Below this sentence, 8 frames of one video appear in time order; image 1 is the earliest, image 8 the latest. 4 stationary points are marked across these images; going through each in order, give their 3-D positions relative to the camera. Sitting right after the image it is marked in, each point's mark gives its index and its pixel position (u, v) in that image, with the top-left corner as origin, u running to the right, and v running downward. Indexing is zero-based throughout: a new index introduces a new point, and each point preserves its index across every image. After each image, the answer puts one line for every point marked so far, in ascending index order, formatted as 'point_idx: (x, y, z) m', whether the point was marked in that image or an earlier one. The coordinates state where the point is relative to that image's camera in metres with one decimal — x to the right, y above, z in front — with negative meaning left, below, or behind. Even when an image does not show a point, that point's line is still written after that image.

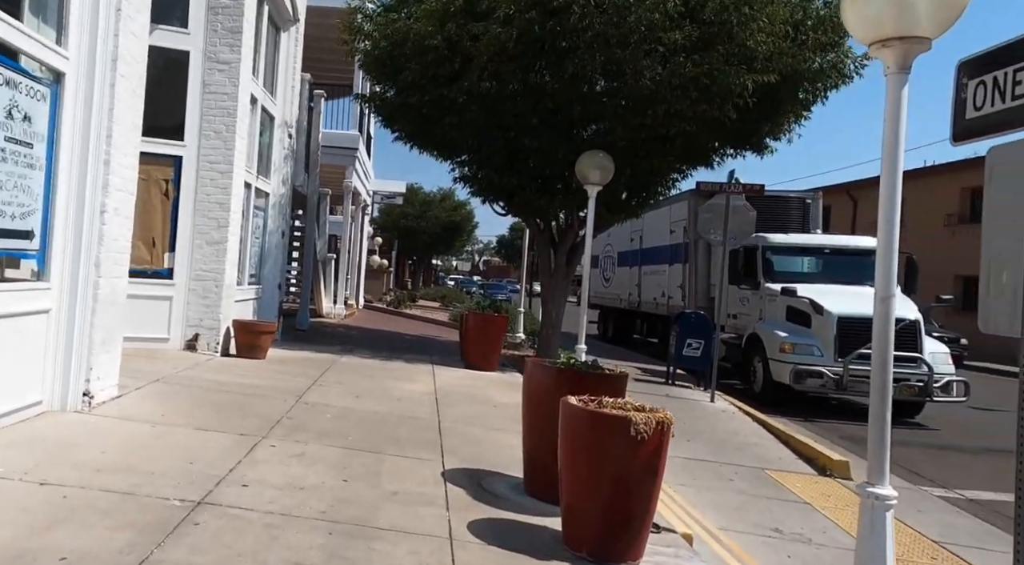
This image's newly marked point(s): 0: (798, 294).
0: (+5.0, -0.2, +15.4) m
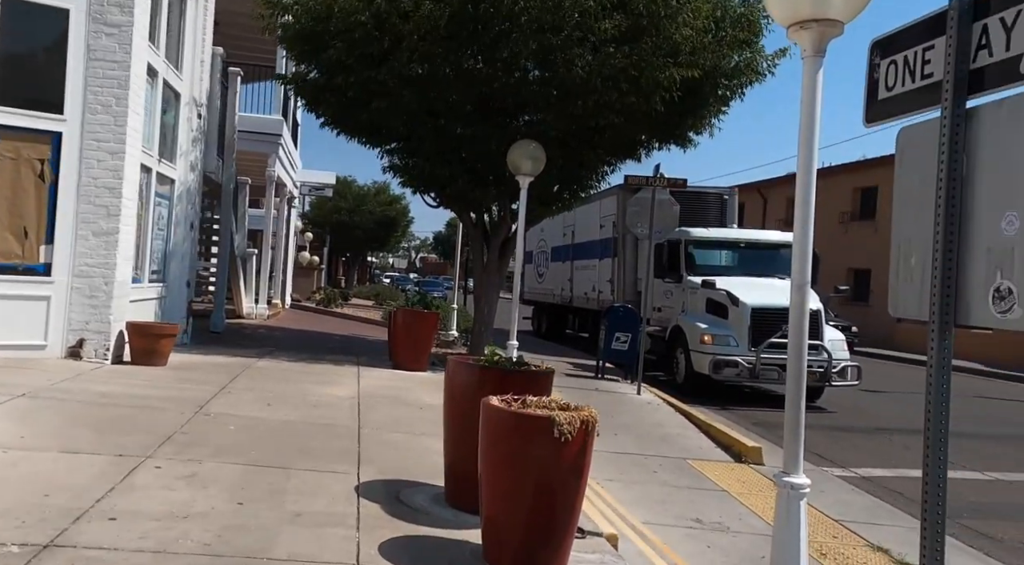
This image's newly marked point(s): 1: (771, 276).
0: (+3.8, -0.1, +15.4) m
1: (+5.0, 0.0, +16.2) m
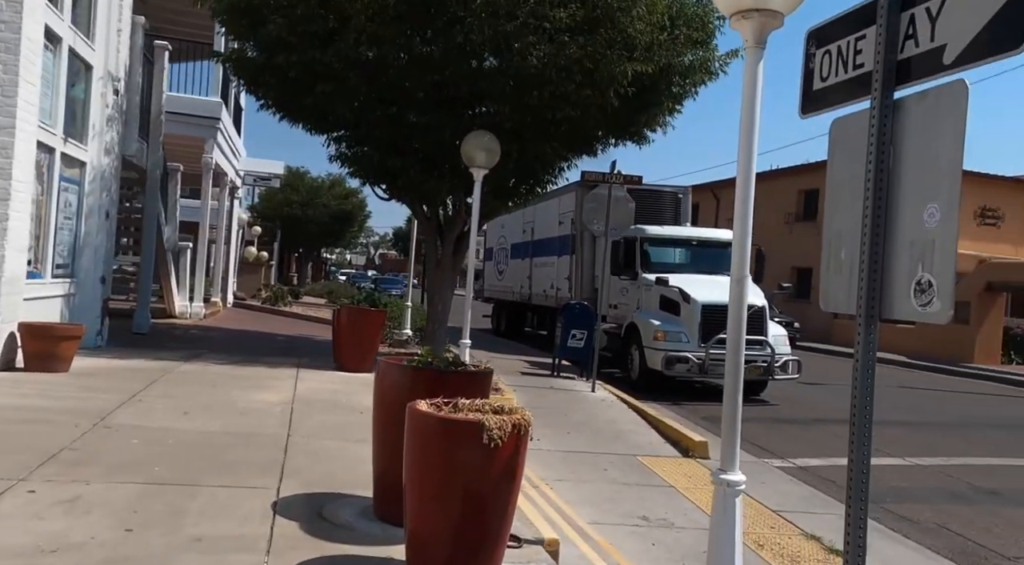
0: (+3.0, -0.1, +15.2) m
1: (+4.1, +0.1, +16.0) m
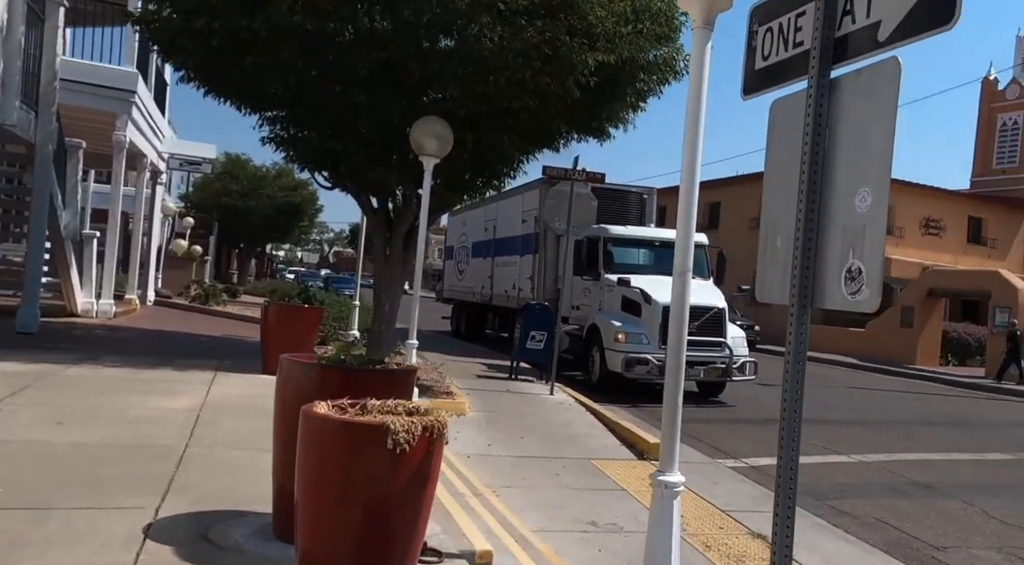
0: (+2.2, -0.1, +14.7) m
1: (+3.4, +0.1, +15.6) m
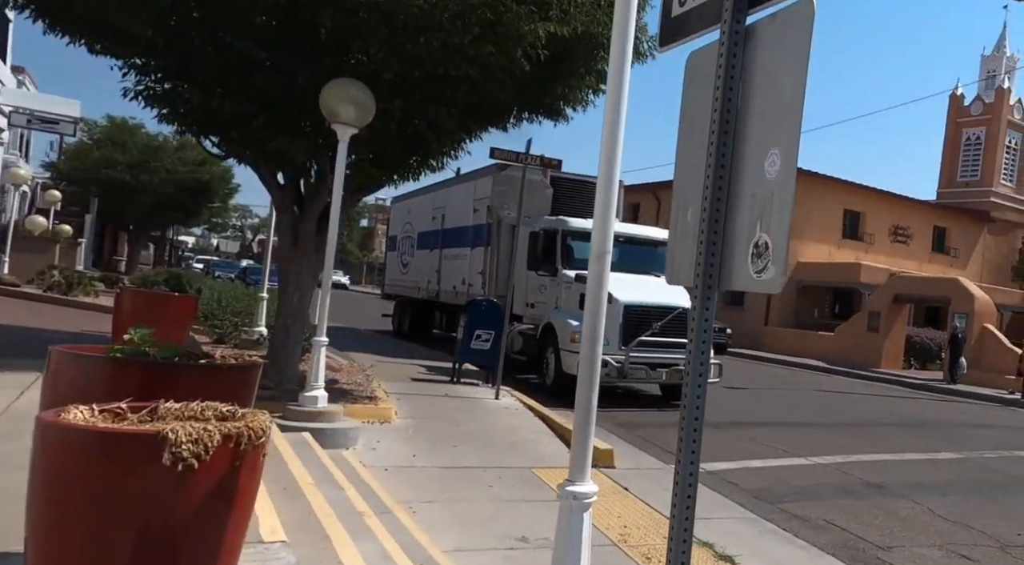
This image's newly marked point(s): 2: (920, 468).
0: (+1.3, 0.0, +13.6) m
1: (+2.4, +0.1, +14.5) m
2: (+3.9, -1.8, +7.8) m
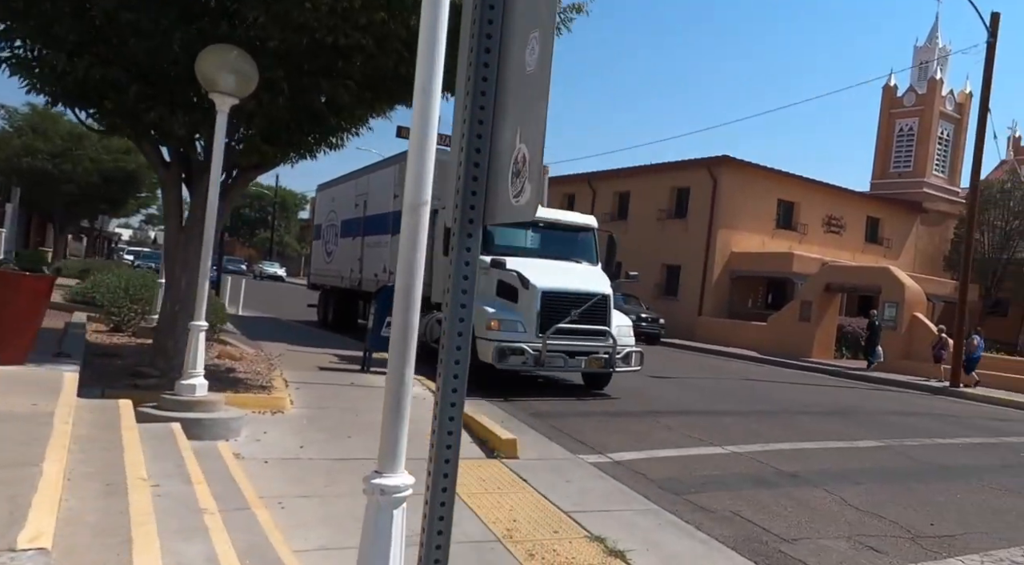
0: (-0.1, +0.3, +12.9) m
1: (+1.0, +0.4, +13.9) m
2: (+2.9, -1.6, +7.3) m
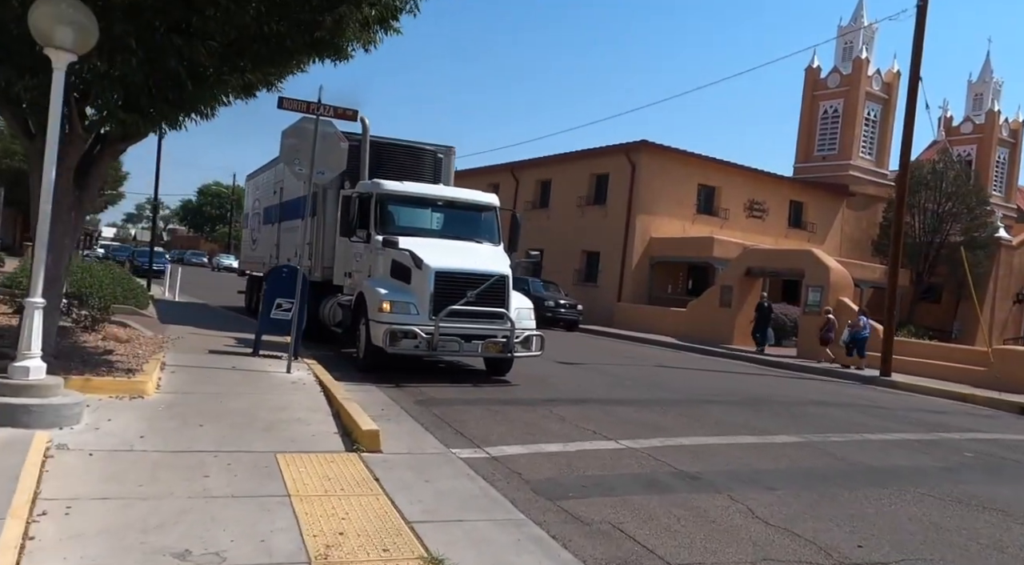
0: (-1.6, +0.7, +11.6) m
1: (-0.6, +0.8, +12.6) m
2: (+1.8, -1.3, +6.2) m
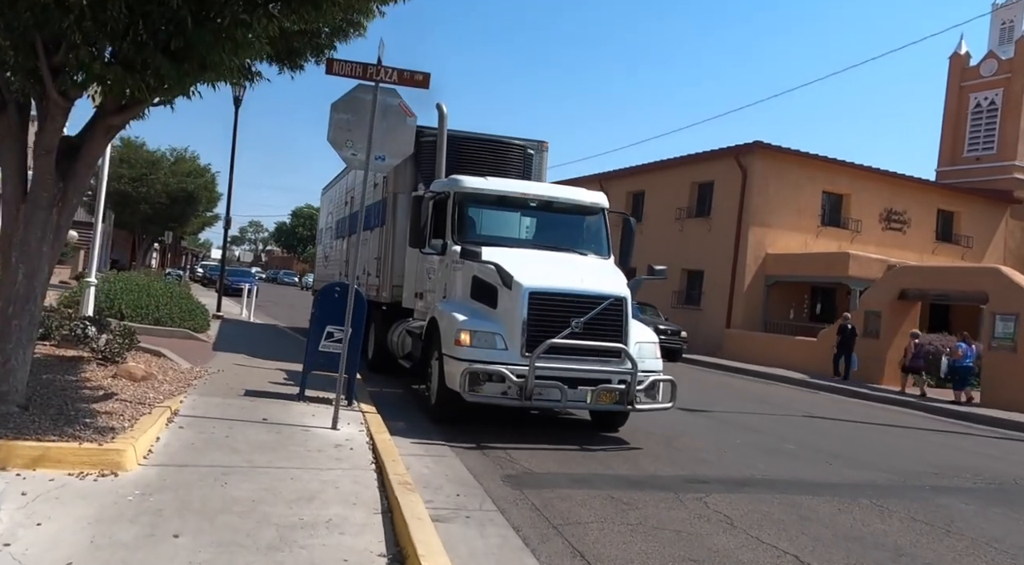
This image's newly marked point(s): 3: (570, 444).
0: (-0.3, +0.4, +8.8) m
1: (+0.8, +0.5, +9.8) m
2: (+2.5, -1.5, +3.1) m
3: (+0.6, -1.6, +8.2) m
